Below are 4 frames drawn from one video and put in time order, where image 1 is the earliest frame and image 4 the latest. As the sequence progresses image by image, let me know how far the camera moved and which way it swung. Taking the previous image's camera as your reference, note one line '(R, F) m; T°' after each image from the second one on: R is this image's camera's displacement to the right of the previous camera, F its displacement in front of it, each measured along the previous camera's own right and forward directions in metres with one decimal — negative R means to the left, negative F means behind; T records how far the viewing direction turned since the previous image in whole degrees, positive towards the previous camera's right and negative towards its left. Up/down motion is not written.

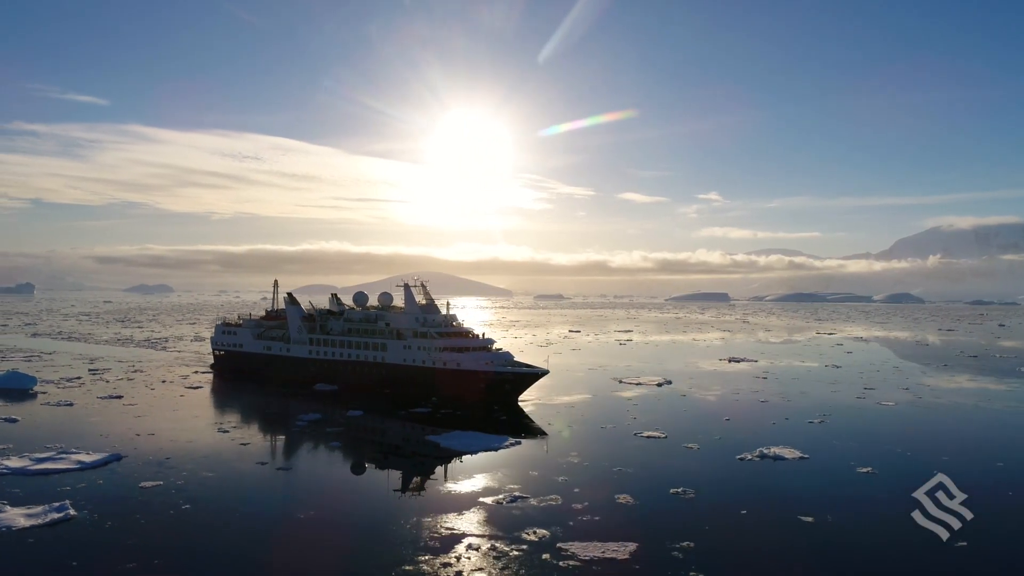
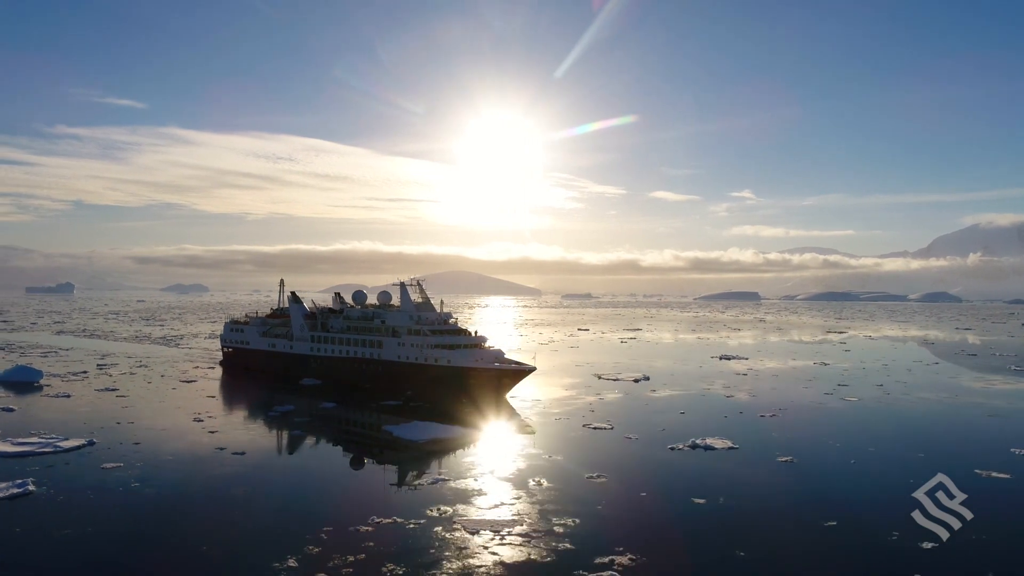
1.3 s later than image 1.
(+2.5, -1.0) m; -2°
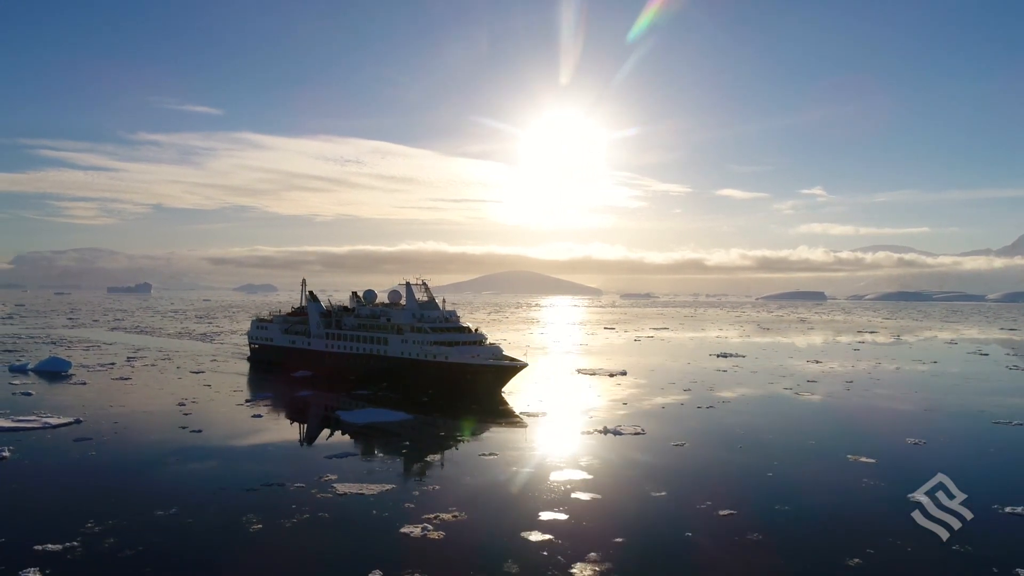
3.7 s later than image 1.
(+4.1, -1.7) m; -4°
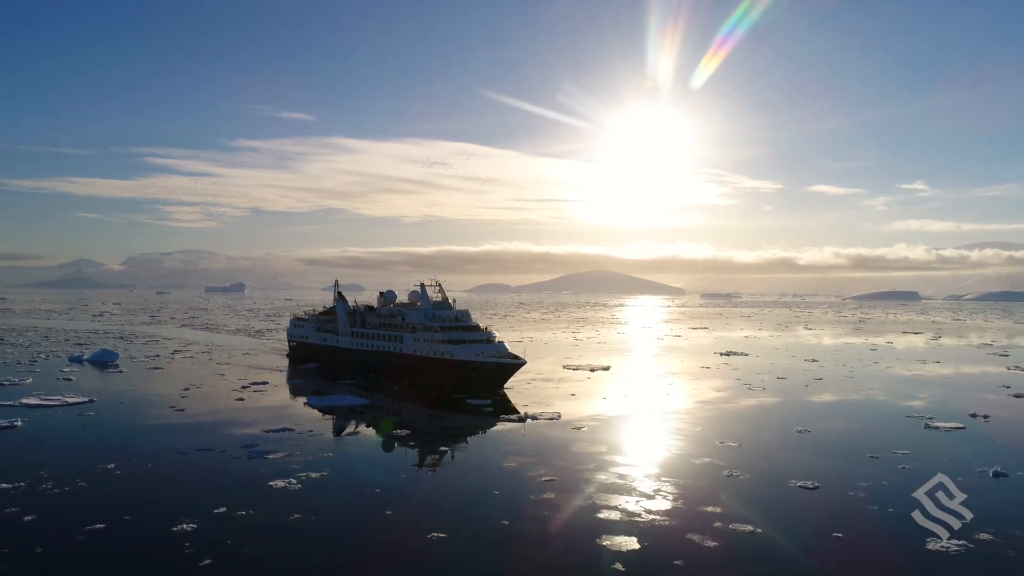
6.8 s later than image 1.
(+5.0, -2.3) m; -5°
